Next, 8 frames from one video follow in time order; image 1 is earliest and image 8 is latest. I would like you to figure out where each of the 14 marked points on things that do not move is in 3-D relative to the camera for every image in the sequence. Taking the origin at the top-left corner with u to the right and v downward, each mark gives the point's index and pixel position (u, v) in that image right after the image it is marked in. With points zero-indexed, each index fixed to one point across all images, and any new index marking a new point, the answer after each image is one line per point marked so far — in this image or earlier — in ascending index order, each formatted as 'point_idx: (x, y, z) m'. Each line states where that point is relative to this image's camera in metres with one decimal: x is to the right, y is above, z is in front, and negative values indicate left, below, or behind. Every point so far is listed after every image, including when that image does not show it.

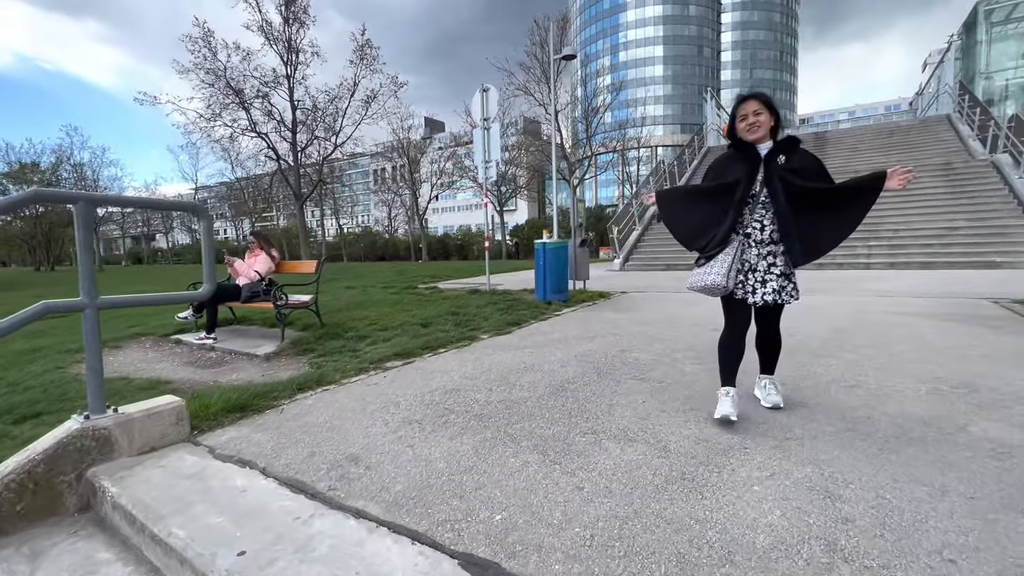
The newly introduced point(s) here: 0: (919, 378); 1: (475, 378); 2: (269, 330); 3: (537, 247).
0: (+2.6, -0.6, +3.0) m
1: (-0.3, -0.7, +3.6) m
2: (-3.1, -0.5, +6.0) m
3: (+0.4, +0.6, +7.4) m
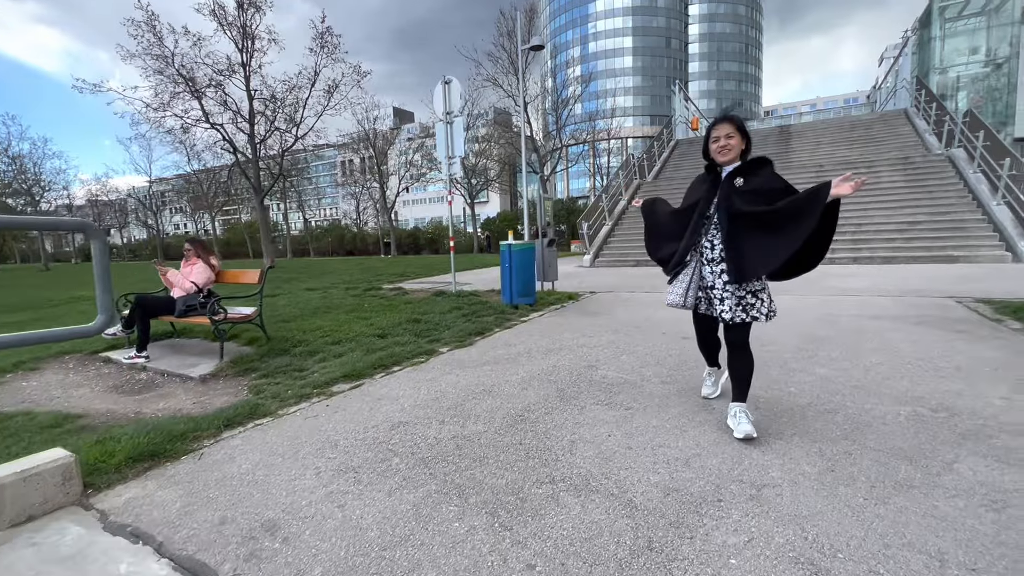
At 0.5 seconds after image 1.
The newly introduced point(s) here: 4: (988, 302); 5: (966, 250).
0: (+2.3, -0.7, +2.8) m
1: (-0.6, -0.8, +3.2) m
2: (-3.6, -0.7, +5.5) m
3: (-0.1, +0.6, +7.1) m
4: (+5.6, -0.2, +5.5) m
5: (+9.5, +0.8, +9.8) m
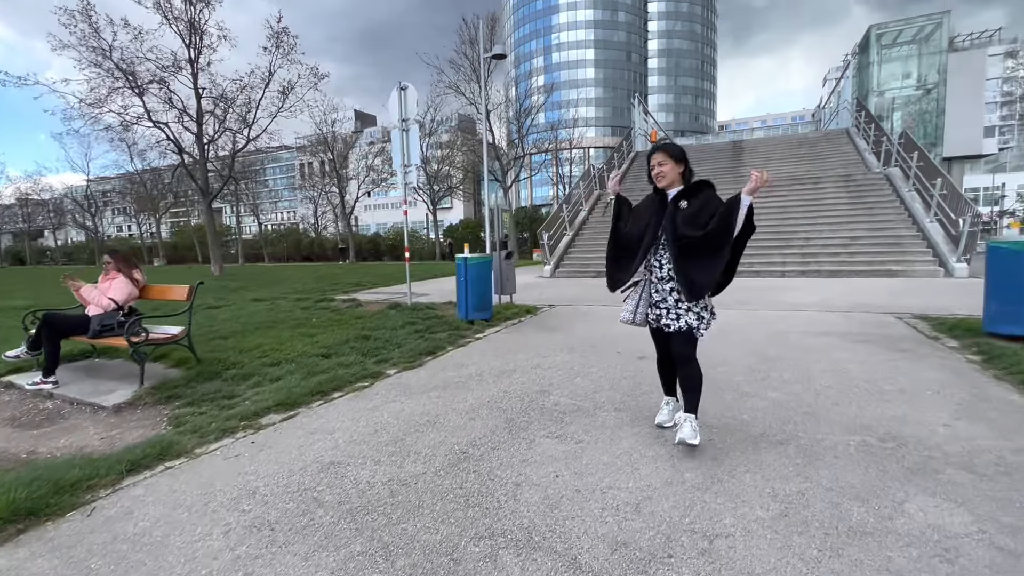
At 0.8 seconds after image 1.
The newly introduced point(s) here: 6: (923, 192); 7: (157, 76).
0: (+2.0, -0.8, +2.8) m
1: (-0.9, -1.0, +3.0) m
2: (-4.1, -0.9, +5.0) m
3: (-0.8, +0.4, +6.9) m
4: (+5.0, -0.4, +5.7) m
5: (+8.6, +0.5, +10.3) m
6: (+10.7, +2.5, +12.2) m
7: (-14.8, +8.9, +19.6) m
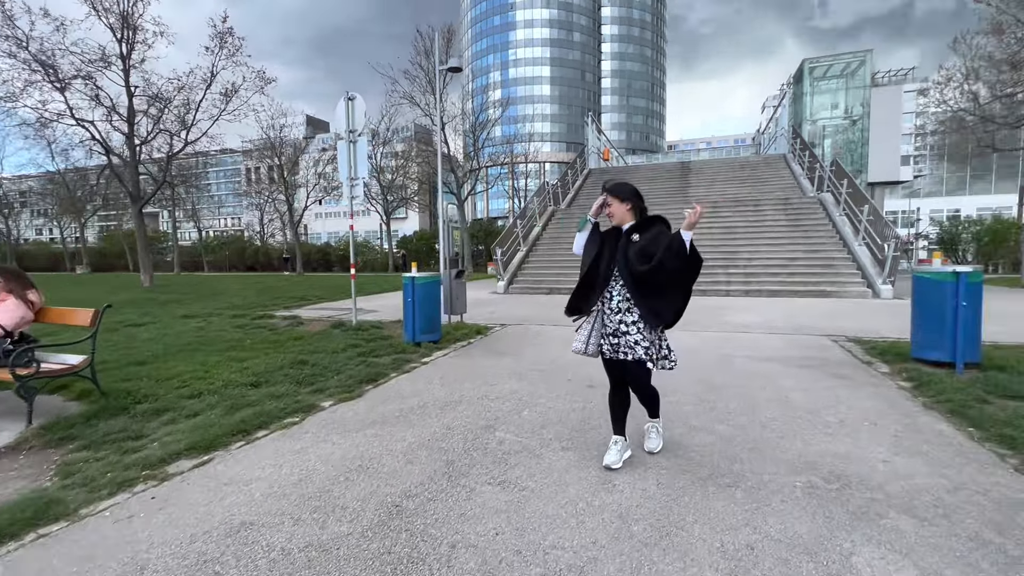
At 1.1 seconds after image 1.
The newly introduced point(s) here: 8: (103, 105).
0: (+1.7, -1.1, +2.8) m
1: (-1.3, -1.2, +2.6) m
2: (-4.6, -1.1, +4.4) m
3: (-1.5, +0.1, +6.6) m
4: (+4.4, -0.7, +5.9) m
5: (+7.6, +0.1, +10.9) m
6: (+9.5, +2.0, +13.1) m
7: (-16.6, +8.4, +18.1) m
8: (-16.8, +7.5, +19.3) m
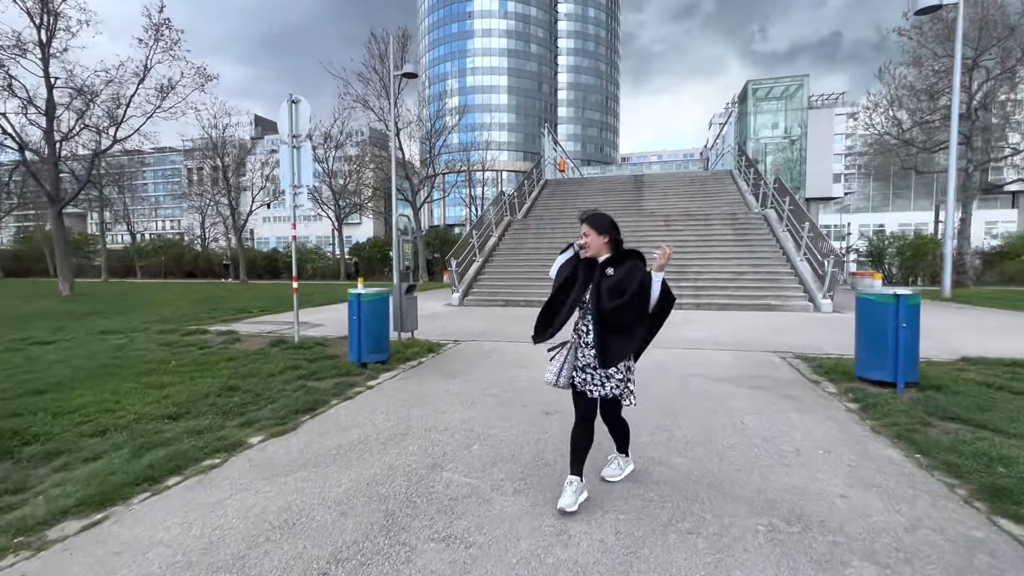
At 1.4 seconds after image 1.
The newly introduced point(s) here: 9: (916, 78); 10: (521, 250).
0: (+1.4, -1.2, +2.7) m
1: (-1.6, -1.3, +2.3) m
2: (-5.0, -1.2, +3.7) m
3: (-2.1, -0.1, +6.2) m
4: (+3.8, -0.9, +6.1) m
5: (+6.5, -0.3, +11.3) m
6: (+8.2, +1.6, +13.7) m
7: (-18.2, +8.1, +16.4) m
8: (-18.5, +7.2, +17.5) m
9: (+17.1, +8.8, +19.8) m
10: (+0.3, +1.3, +15.9) m
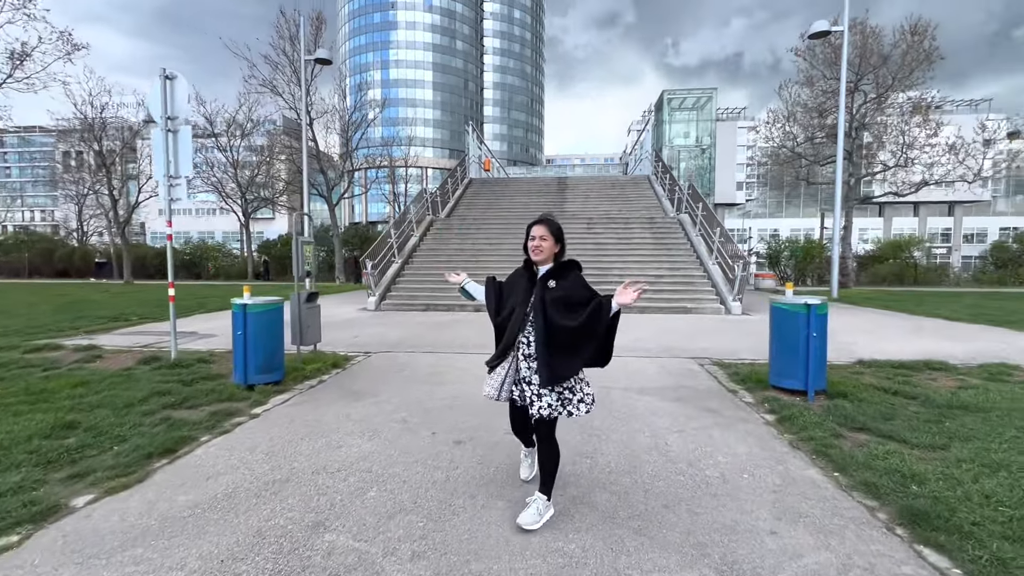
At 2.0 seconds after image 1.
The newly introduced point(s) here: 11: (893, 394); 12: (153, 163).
0: (+0.9, -1.3, +2.4) m
1: (-2.0, -1.5, +1.5) m
2: (-5.6, -1.4, +2.4) m
3: (-3.1, -0.2, +5.3) m
4: (+2.8, -1.0, +6.1) m
5: (+4.6, -0.4, +11.7) m
6: (+5.9, +1.5, +14.3) m
7: (-20.6, +7.9, +12.9) m
8: (-21.1, +7.0, +13.9) m
9: (+13.7, +8.8, +21.7) m
10: (-2.2, +1.2, +15.3) m
11: (+4.0, -1.1, +4.9) m
12: (-5.2, +1.8, +6.8) m
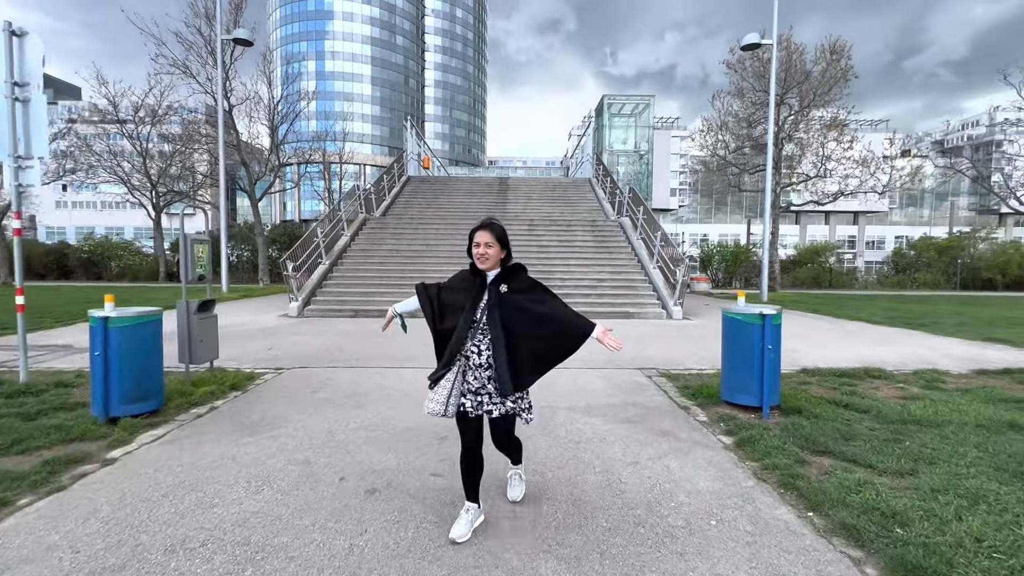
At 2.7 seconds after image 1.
0: (+0.5, -1.4, +1.8) m
1: (-2.2, -1.5, +0.6) m
2: (-5.9, -1.4, +1.1) m
3: (-3.8, -0.3, +4.2) m
4: (+2.0, -1.1, +5.8) m
5: (+3.1, -0.5, +11.5) m
6: (+4.1, +1.4, +14.3) m
7: (-22.1, +7.9, +9.7) m
8: (-22.7, +7.0, +10.6) m
9: (+10.9, +8.7, +22.6) m
10: (-4.1, +1.1, +14.2) m
11: (+3.3, -1.2, +4.7) m
12: (-6.0, +1.7, +5.5) m
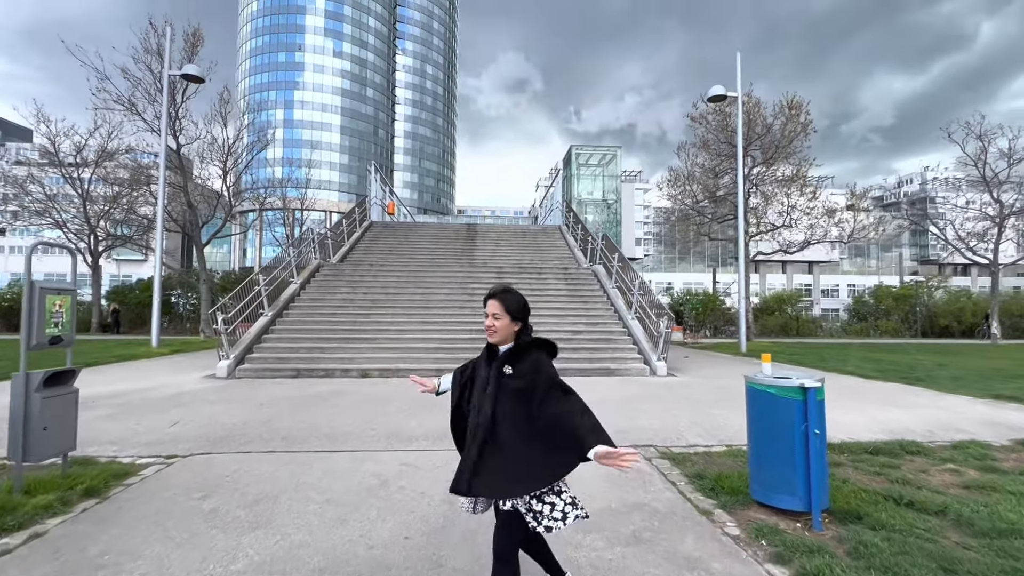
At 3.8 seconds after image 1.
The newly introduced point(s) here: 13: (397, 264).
0: (+0.5, -1.6, +0.5) m
1: (-2.1, -1.6, -0.8) m
2: (-5.9, -1.5, -0.6) m
3: (-4.0, -0.8, +2.8) m
4: (+1.6, -1.7, +4.6) m
5: (+2.4, -1.7, +10.5) m
6: (+3.2, 0.0, +13.4) m
7: (-22.7, +6.8, +7.8) m
8: (-23.3, +5.9, +8.6) m
9: (+9.4, +6.3, +22.9) m
10: (-5.0, -0.4, +12.8) m
11: (+3.0, -1.7, +3.6) m
12: (-6.4, +1.2, +4.1) m
13: (-3.8, +0.8, +15.7) m
